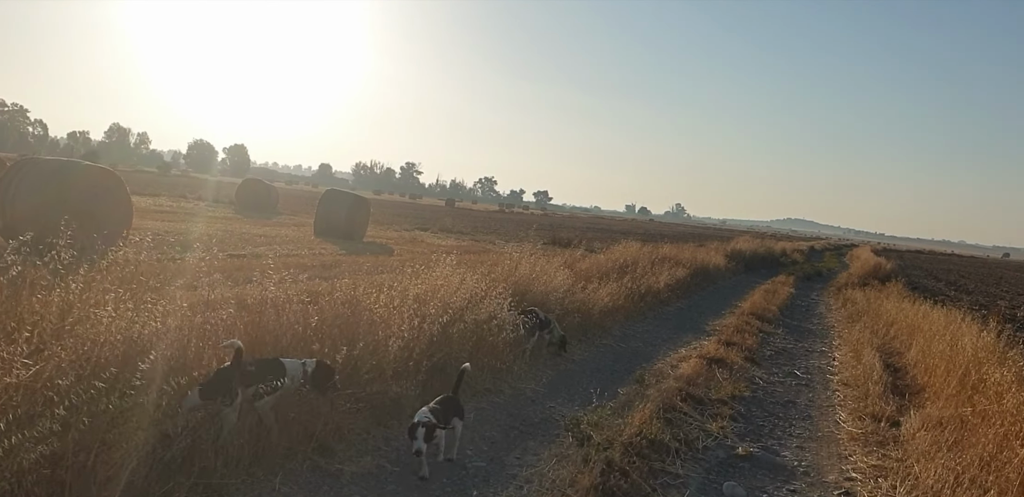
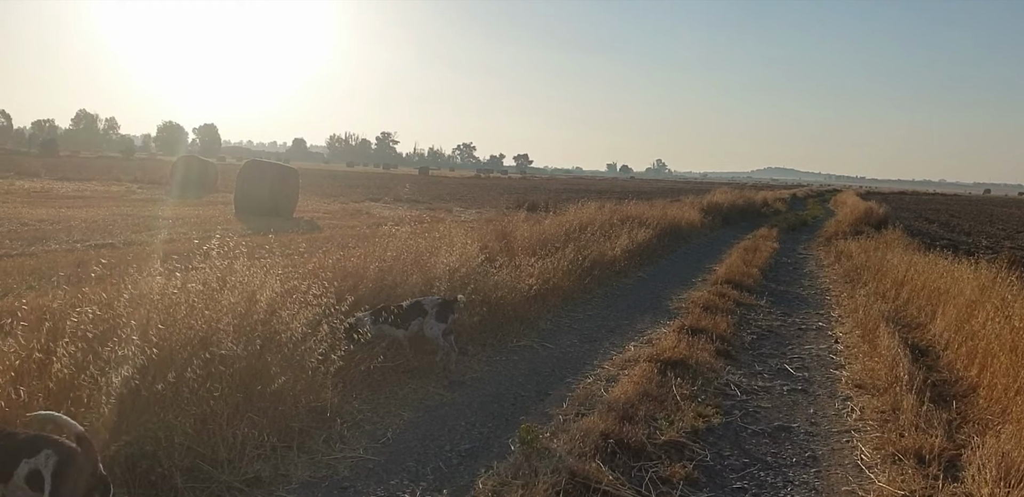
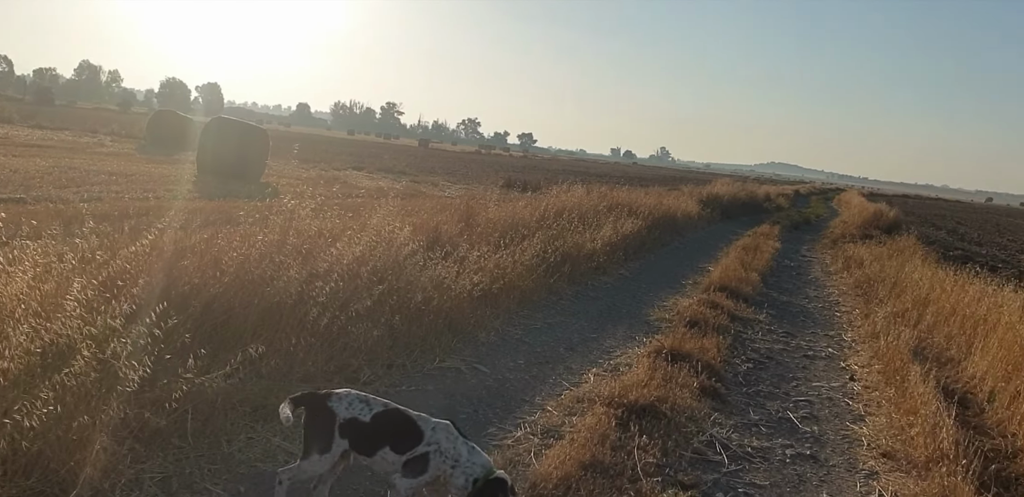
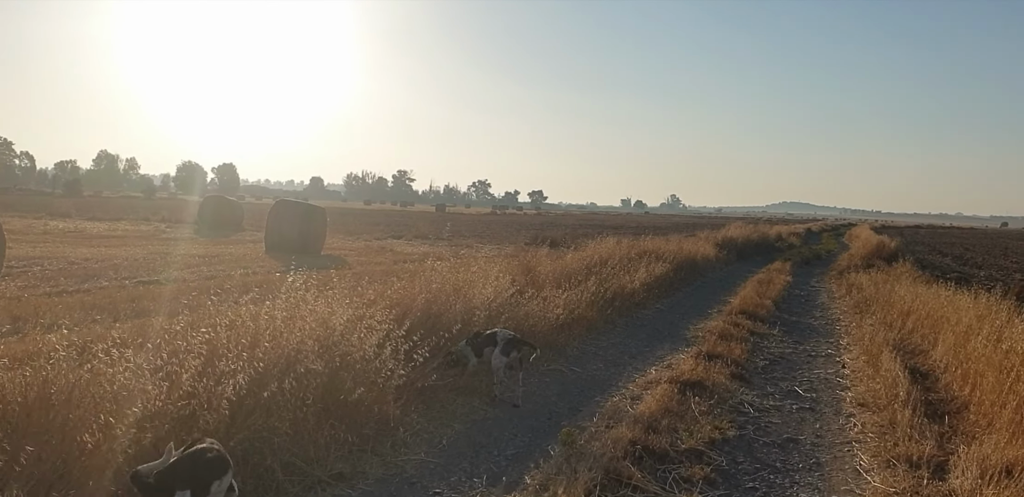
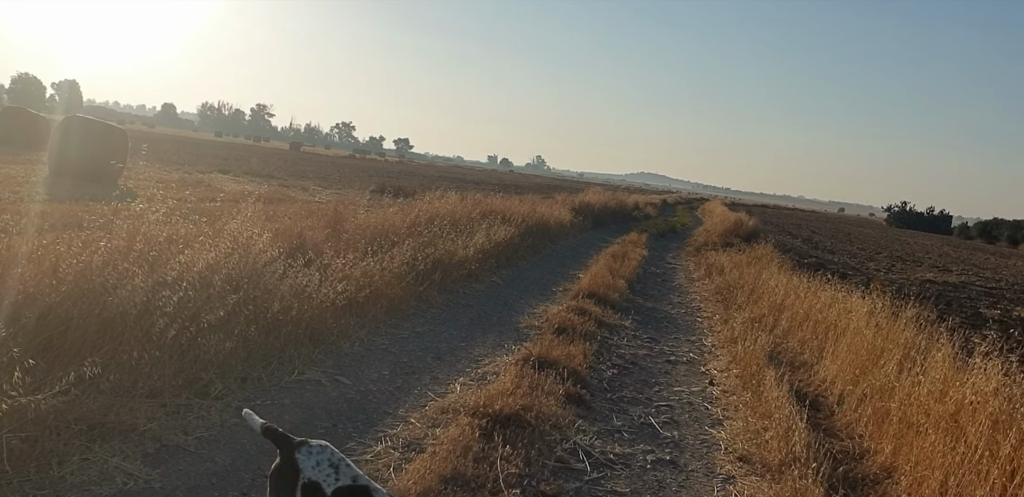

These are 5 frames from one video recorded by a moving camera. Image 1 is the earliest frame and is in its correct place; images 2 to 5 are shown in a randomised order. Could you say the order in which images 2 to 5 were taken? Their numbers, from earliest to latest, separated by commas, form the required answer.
4, 2, 3, 5
